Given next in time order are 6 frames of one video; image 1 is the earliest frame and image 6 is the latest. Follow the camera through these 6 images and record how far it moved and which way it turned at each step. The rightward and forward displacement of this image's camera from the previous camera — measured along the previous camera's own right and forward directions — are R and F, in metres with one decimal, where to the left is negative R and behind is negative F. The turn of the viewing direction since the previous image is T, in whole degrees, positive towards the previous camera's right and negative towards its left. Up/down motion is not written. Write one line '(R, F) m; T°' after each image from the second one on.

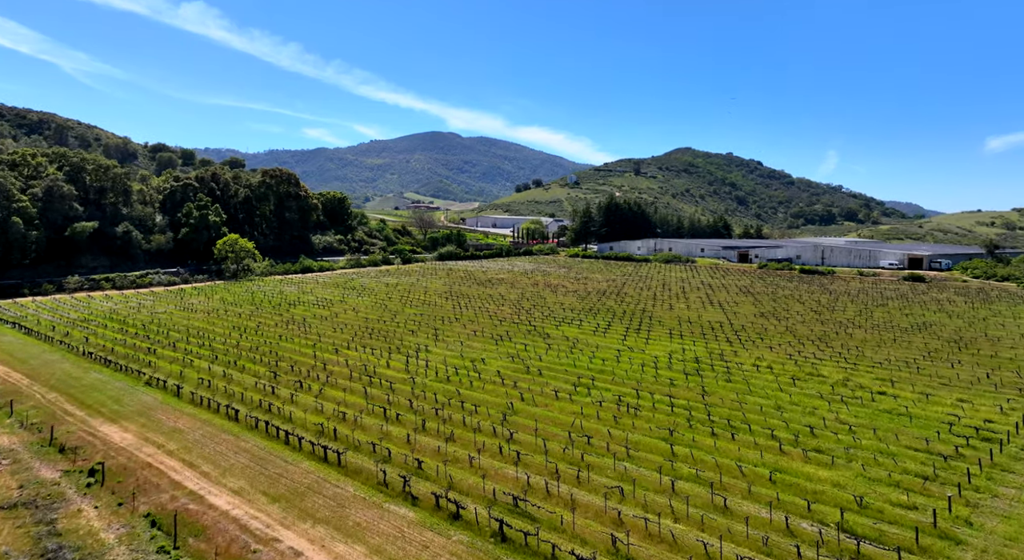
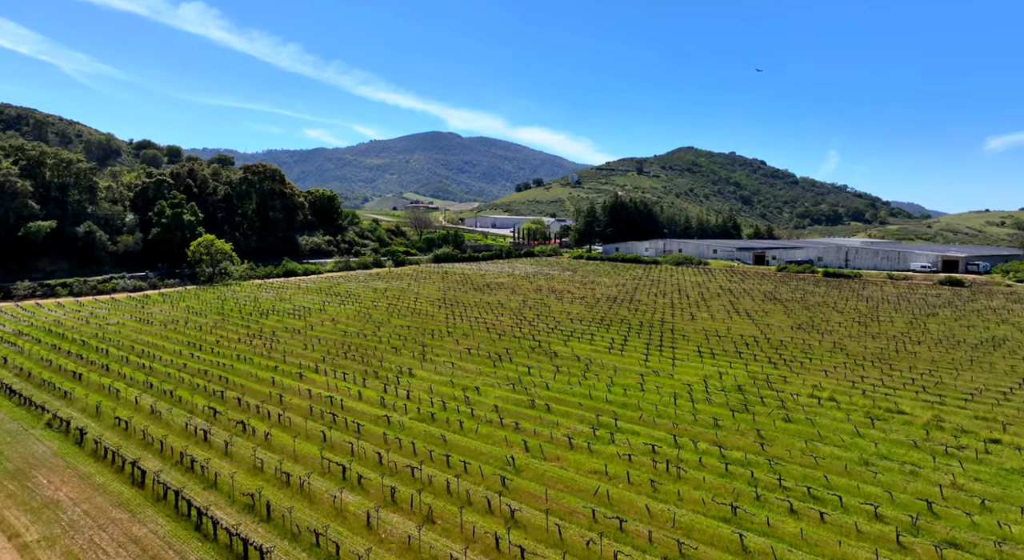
(0.0, +5.6) m; 0°
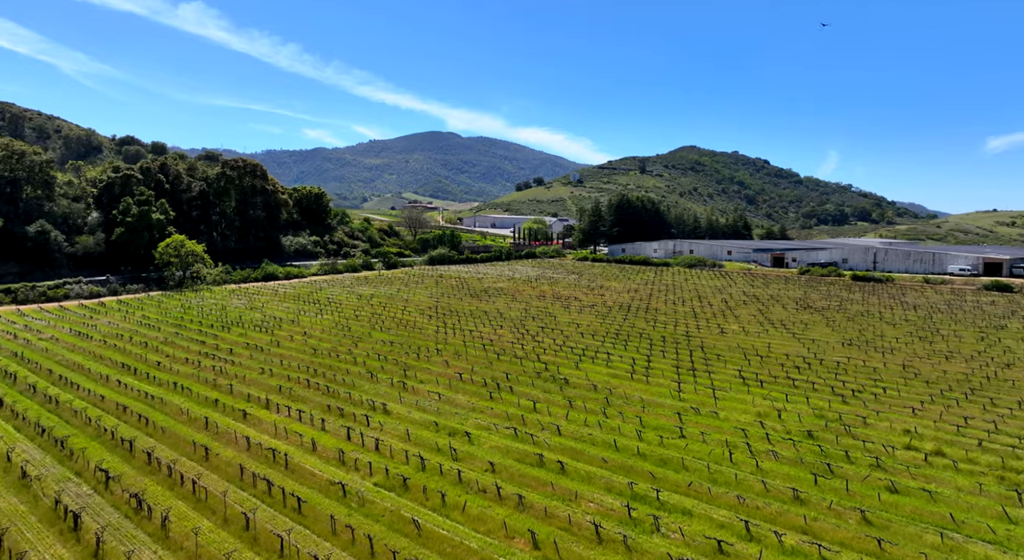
(0.0, +5.8) m; 0°
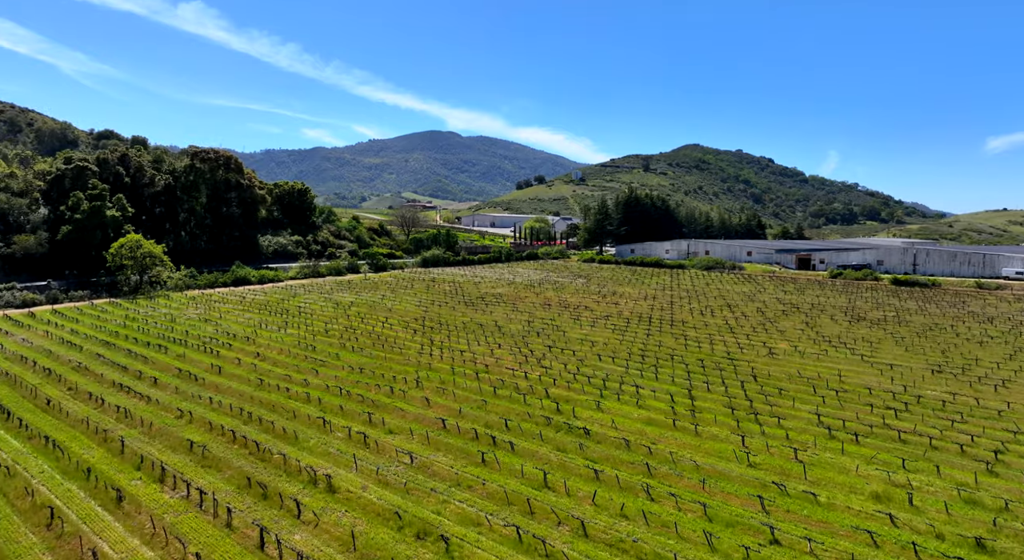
(0.0, +6.8) m; 0°
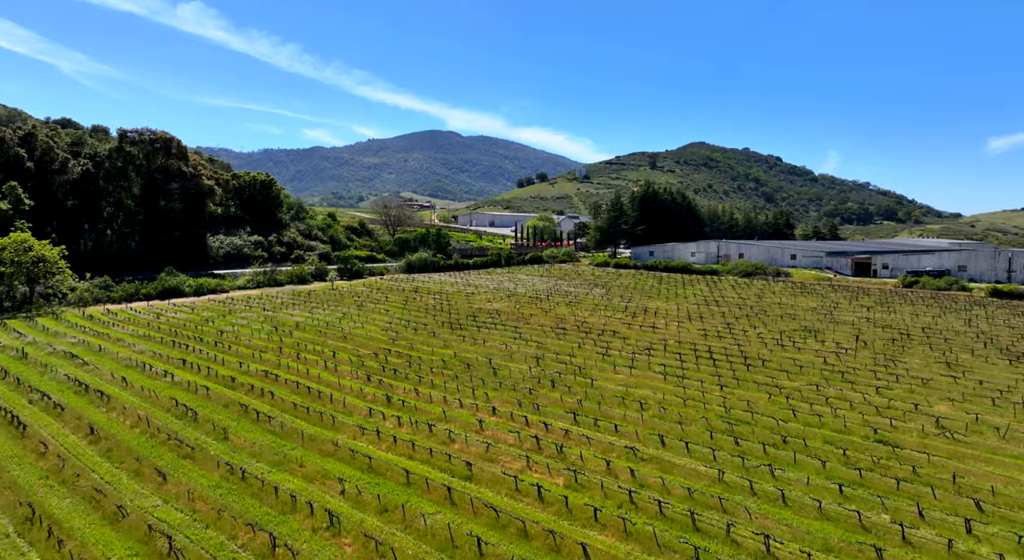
(0.0, +11.7) m; 0°
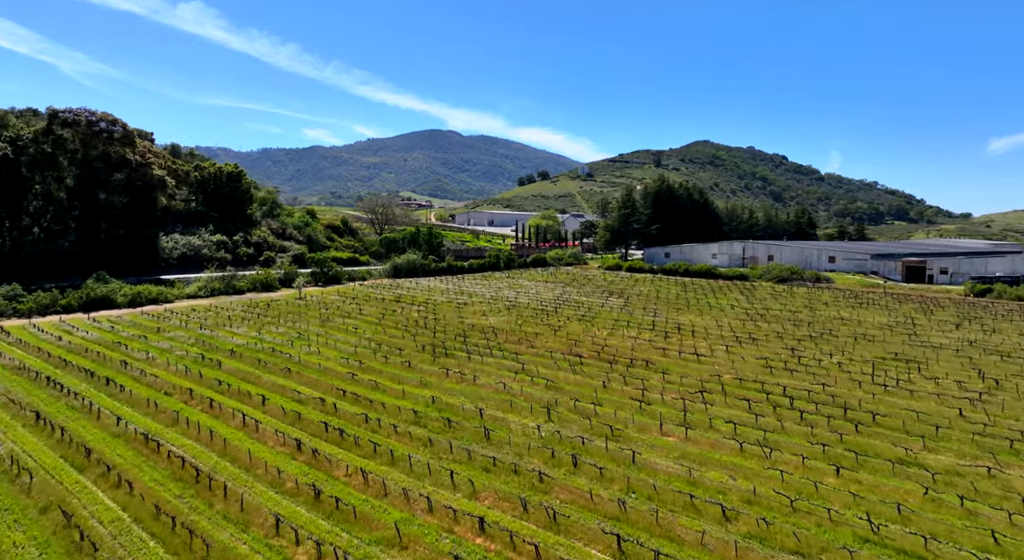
(0.0, +7.9) m; 0°
